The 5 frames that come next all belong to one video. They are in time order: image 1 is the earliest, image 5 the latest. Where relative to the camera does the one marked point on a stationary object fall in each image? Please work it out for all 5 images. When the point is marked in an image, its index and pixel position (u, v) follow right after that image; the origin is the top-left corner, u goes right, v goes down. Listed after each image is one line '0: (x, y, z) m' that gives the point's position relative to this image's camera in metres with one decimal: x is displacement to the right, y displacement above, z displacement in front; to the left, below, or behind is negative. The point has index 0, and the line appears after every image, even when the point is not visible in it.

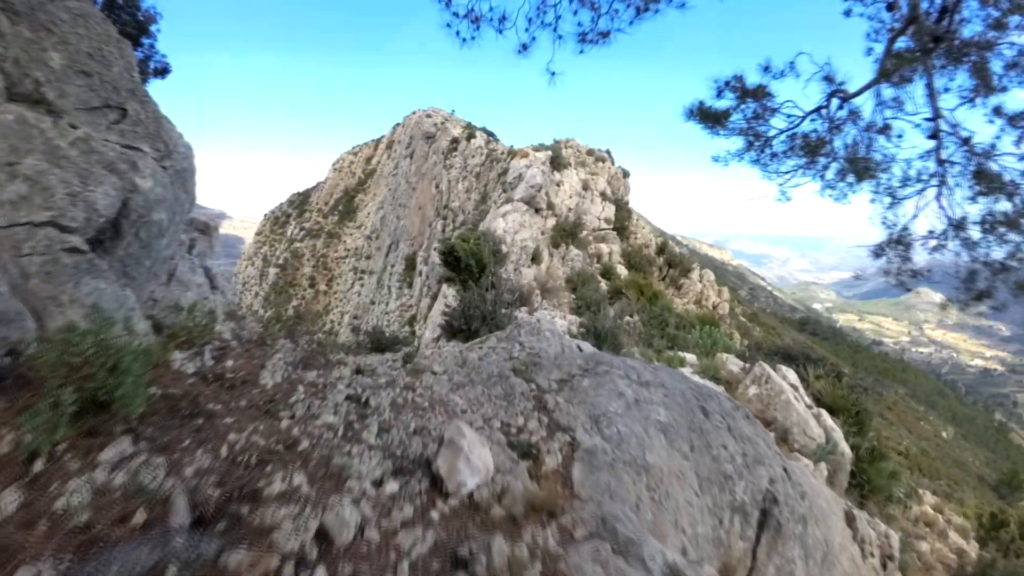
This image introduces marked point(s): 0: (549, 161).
0: (+1.2, +4.2, +17.6) m
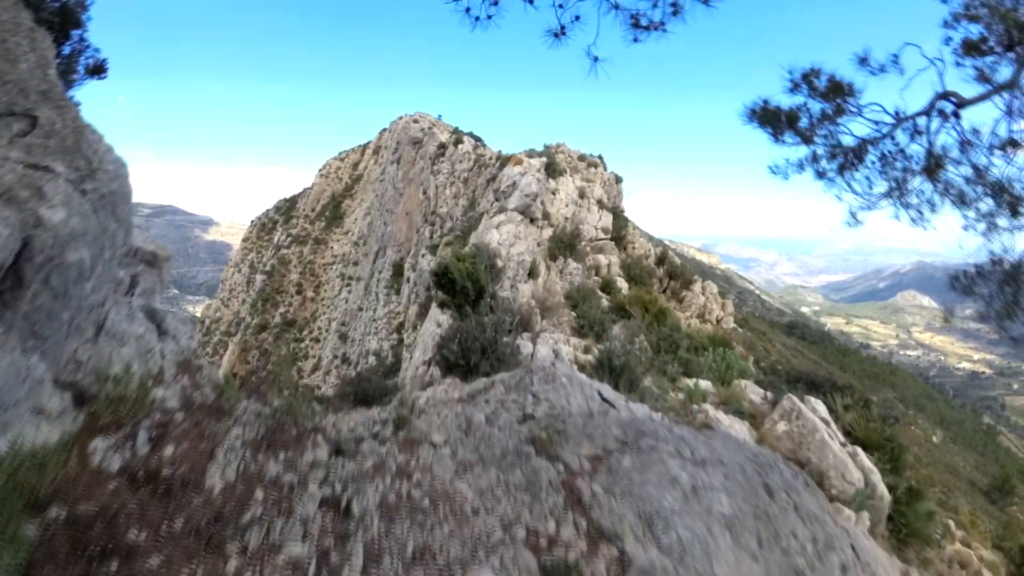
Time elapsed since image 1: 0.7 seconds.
0: (+1.0, +3.8, +16.8) m
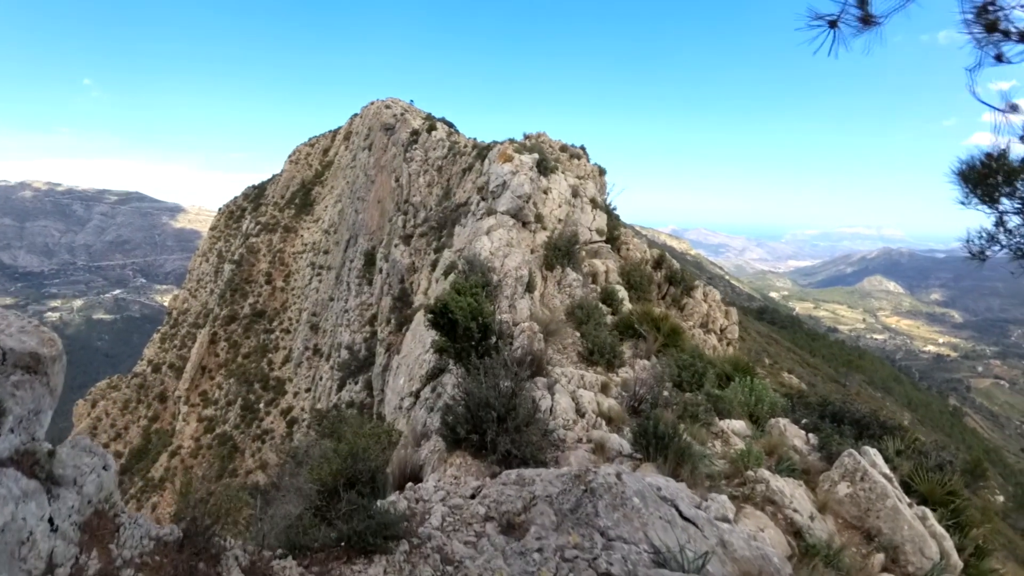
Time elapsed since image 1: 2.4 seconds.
0: (+0.7, +3.5, +15.6) m
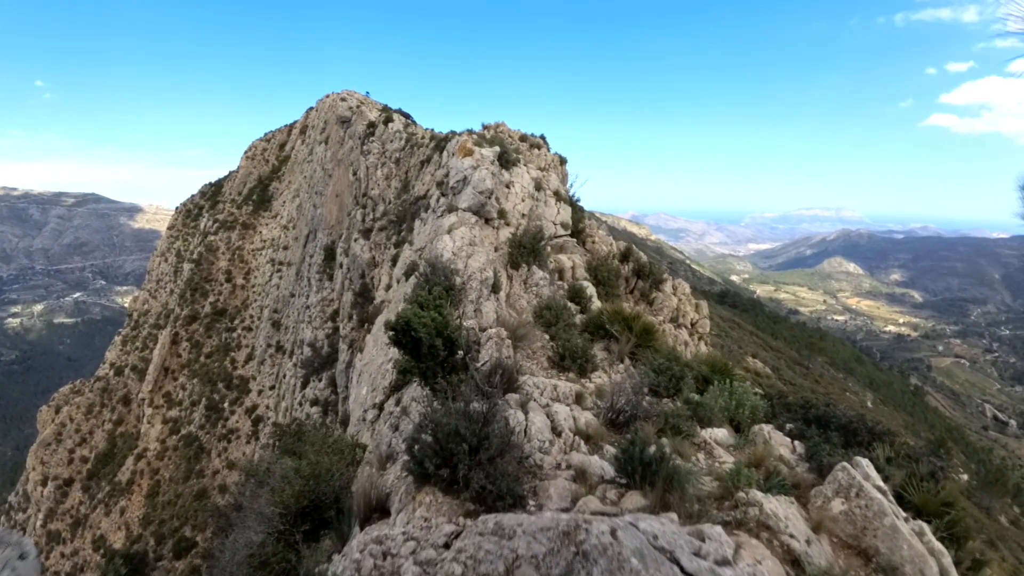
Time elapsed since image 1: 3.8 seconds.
0: (-0.4, +3.6, +15.1) m
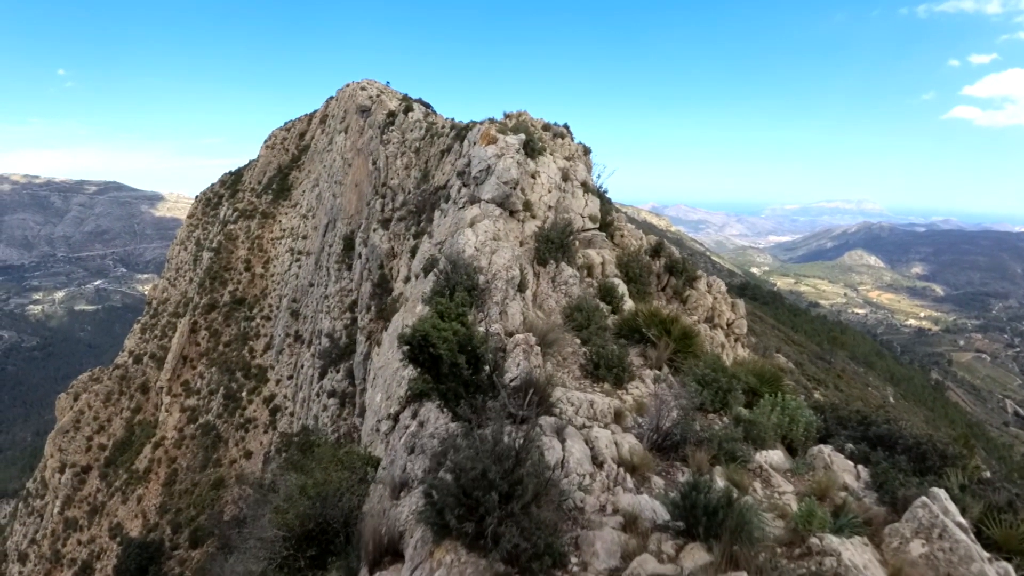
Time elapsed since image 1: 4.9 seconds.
0: (+0.3, +3.7, +14.1) m
